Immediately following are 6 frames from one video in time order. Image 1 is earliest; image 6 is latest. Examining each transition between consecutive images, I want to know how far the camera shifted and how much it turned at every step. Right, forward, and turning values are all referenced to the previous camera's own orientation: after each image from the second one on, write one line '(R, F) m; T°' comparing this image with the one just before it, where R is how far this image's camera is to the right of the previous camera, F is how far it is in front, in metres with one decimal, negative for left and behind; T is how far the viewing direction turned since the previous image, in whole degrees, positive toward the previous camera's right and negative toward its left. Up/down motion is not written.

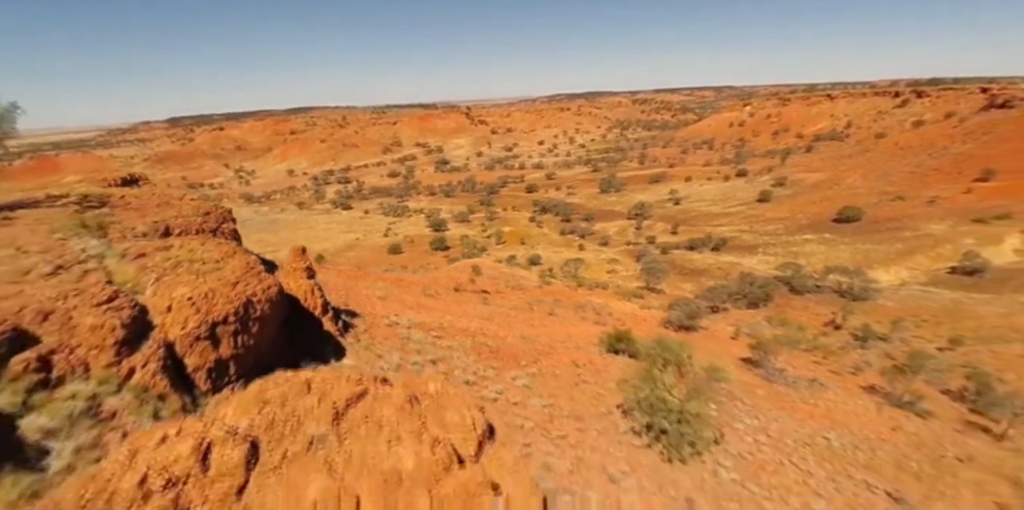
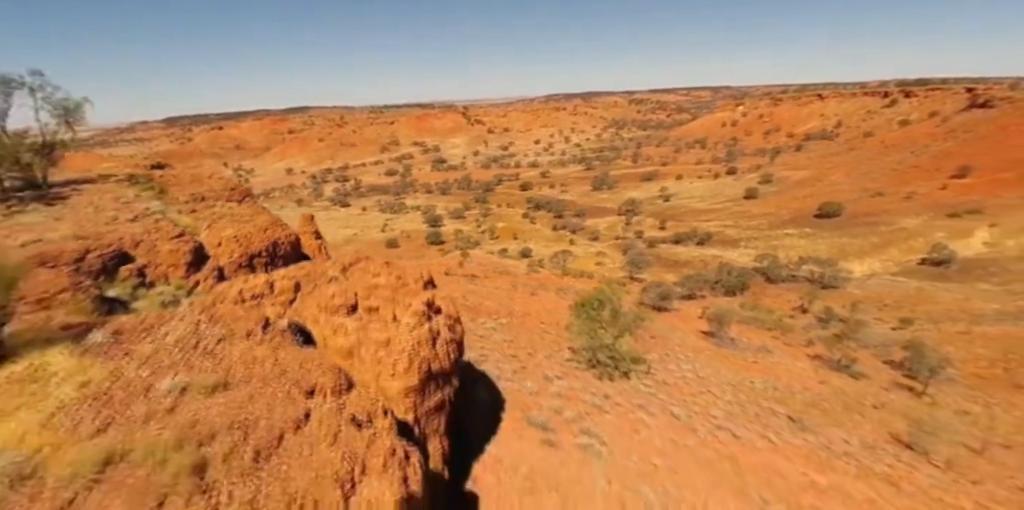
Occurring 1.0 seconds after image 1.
(+0.6, -1.6) m; 0°
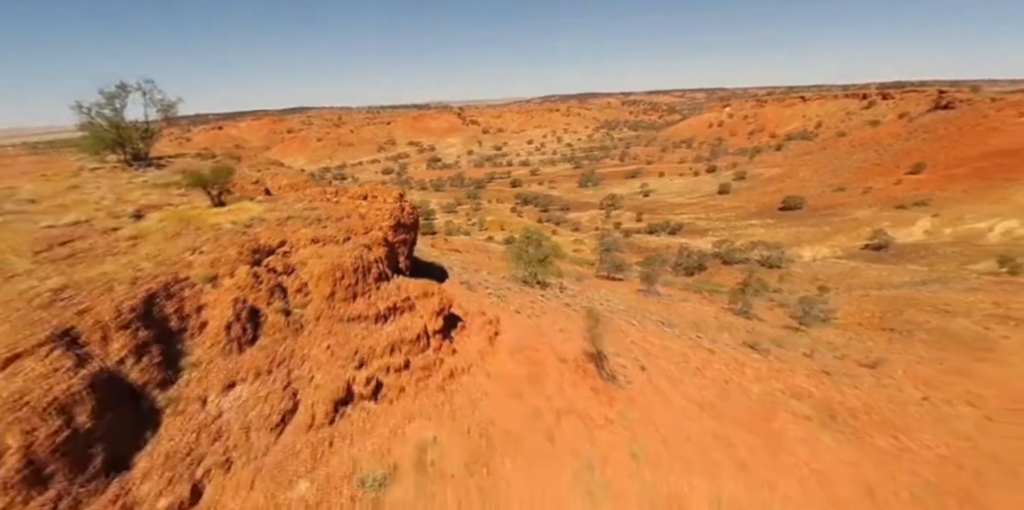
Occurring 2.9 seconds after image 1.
(+1.1, -3.7) m; 0°
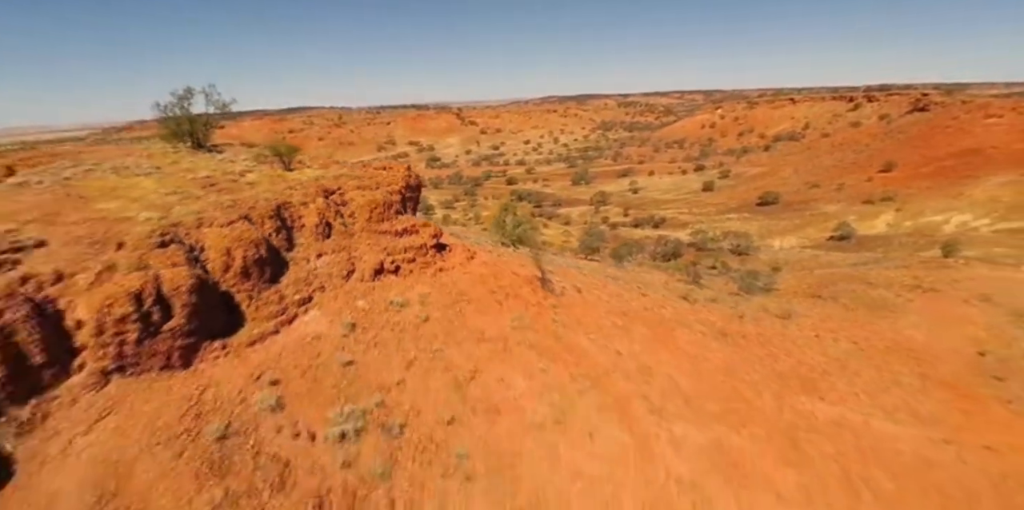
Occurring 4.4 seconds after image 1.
(+0.6, -3.2) m; 0°
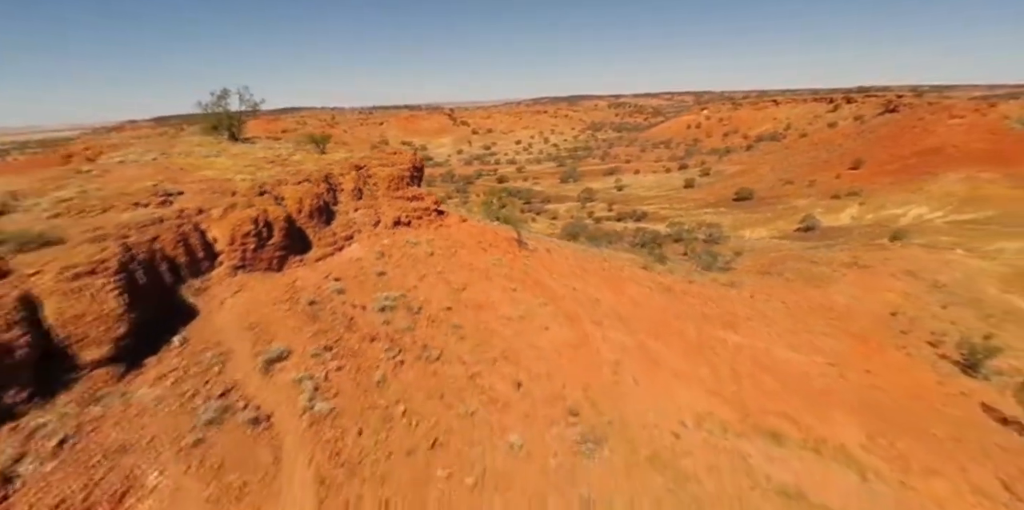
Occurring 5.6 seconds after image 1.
(+0.3, -2.9) m; +1°
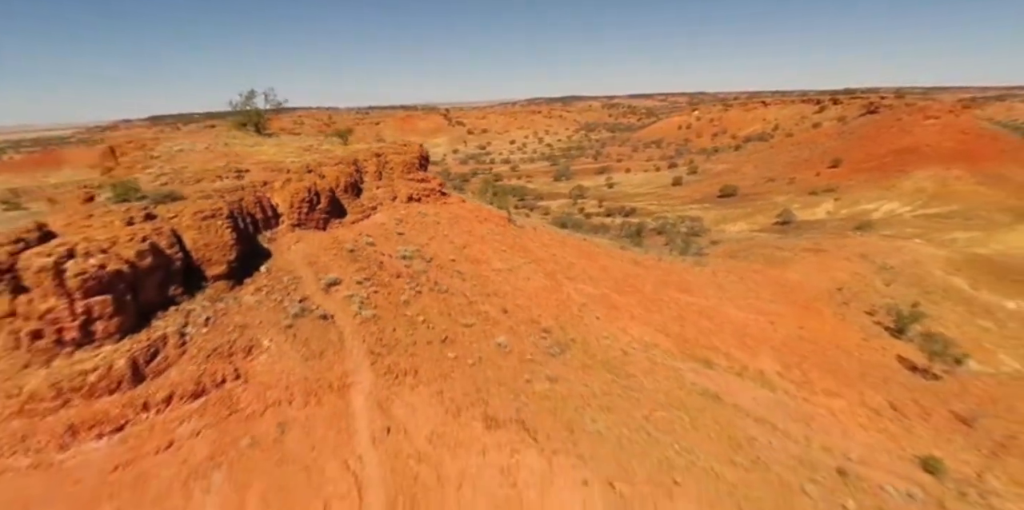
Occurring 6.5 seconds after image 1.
(+0.2, -2.6) m; +1°
